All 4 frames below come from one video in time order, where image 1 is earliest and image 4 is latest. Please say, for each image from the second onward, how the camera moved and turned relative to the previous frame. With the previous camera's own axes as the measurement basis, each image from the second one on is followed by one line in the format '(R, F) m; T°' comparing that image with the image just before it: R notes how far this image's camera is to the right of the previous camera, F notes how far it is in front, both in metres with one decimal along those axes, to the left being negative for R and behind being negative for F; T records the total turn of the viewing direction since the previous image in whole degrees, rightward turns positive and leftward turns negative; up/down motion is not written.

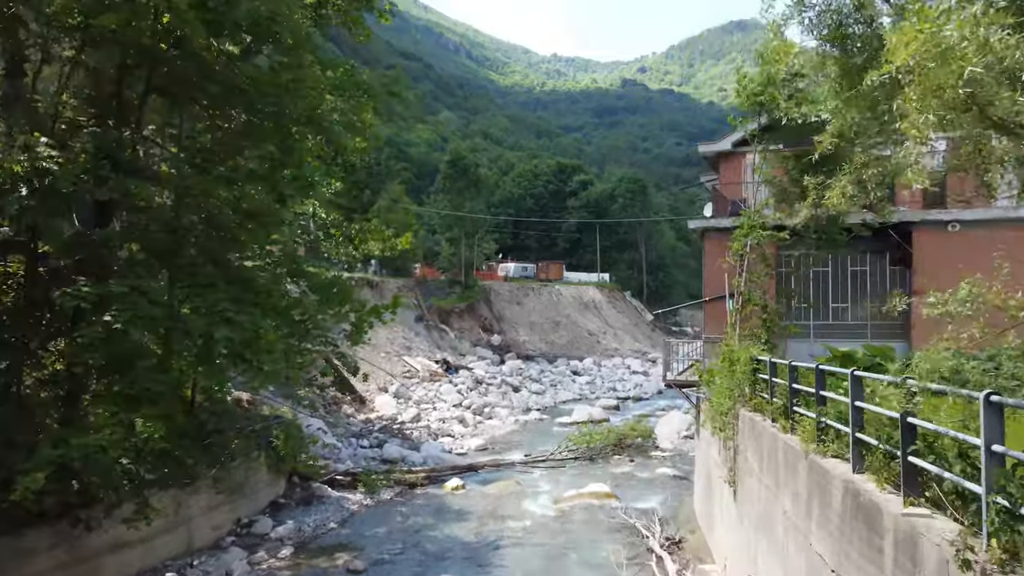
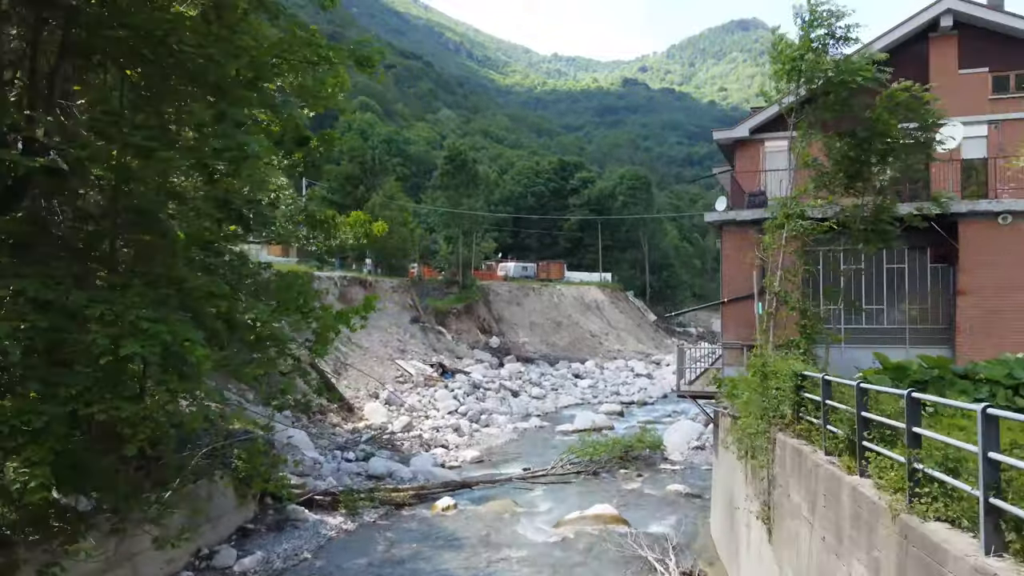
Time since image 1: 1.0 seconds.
(+0.1, +1.4) m; 0°
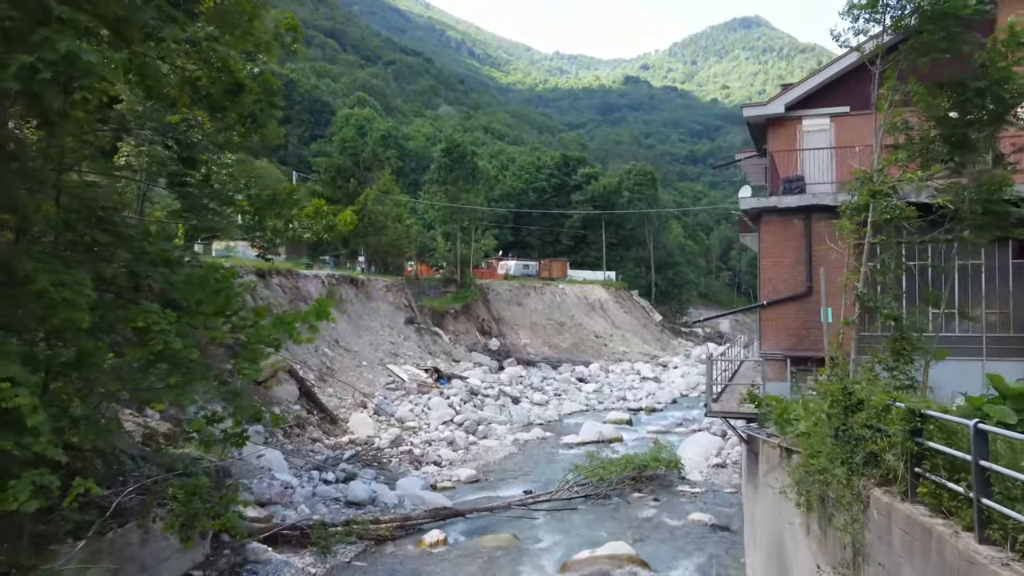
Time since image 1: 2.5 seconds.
(0.0, +1.9) m; 0°
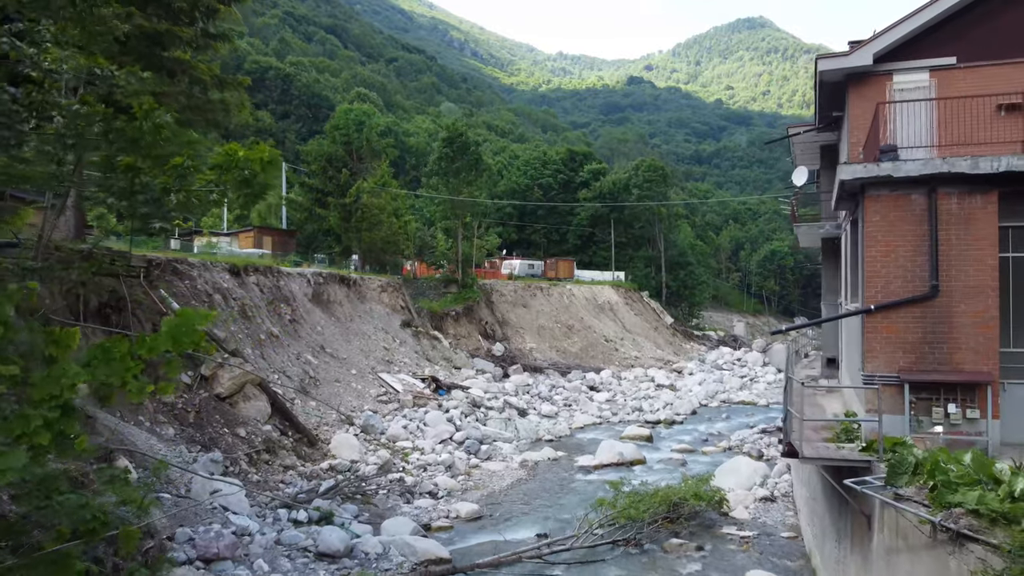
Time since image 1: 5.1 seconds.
(-0.2, +2.7) m; 0°
